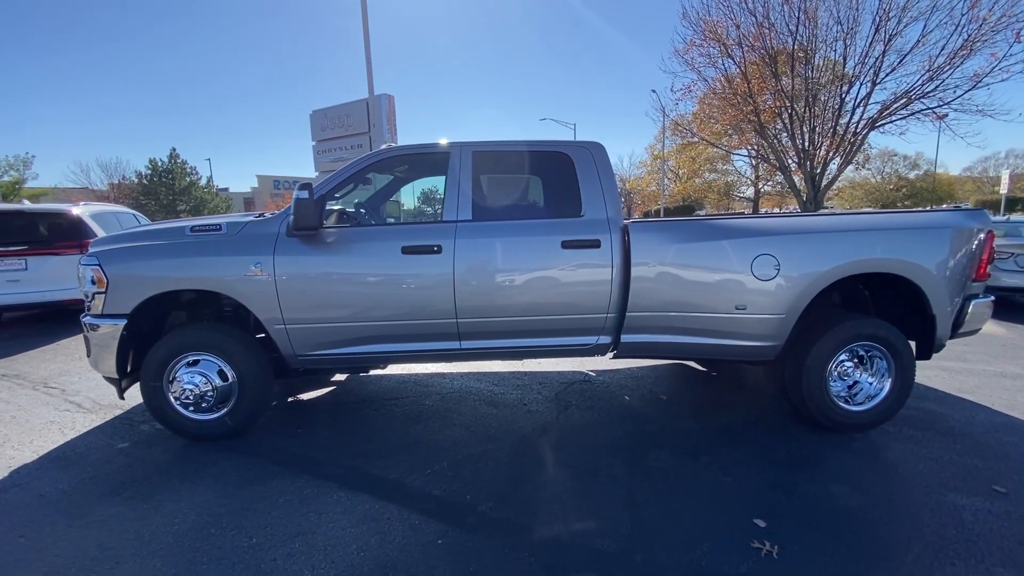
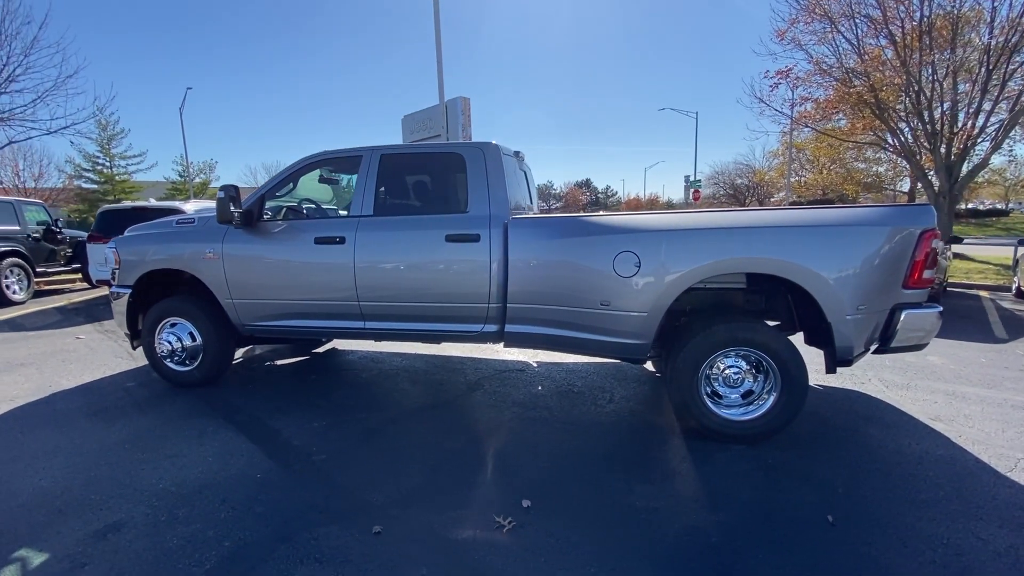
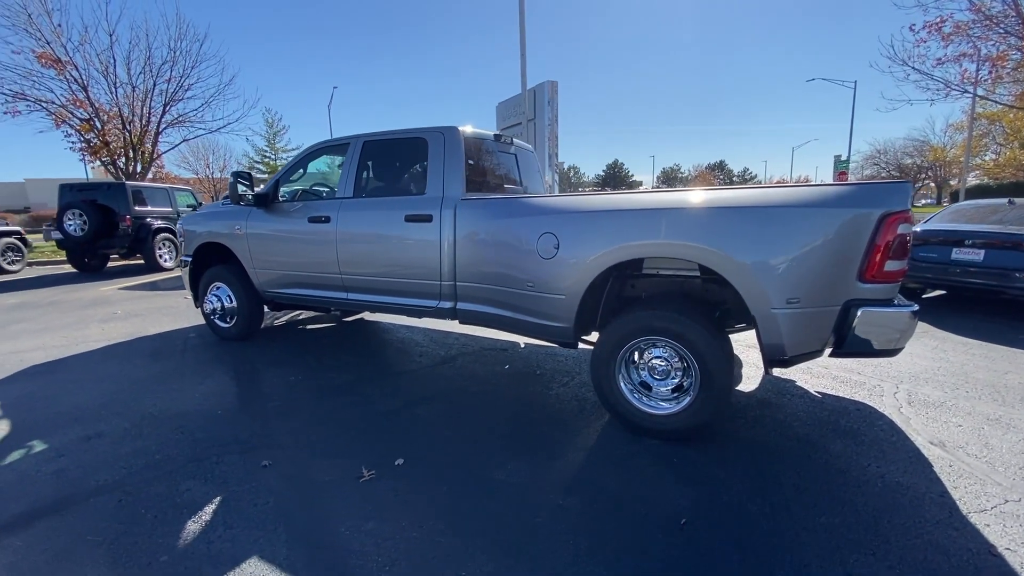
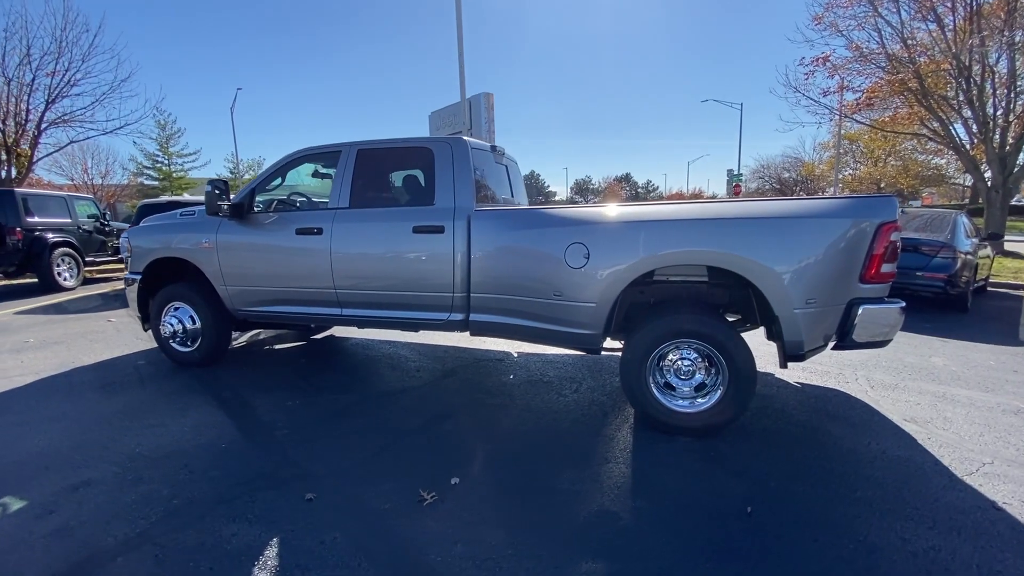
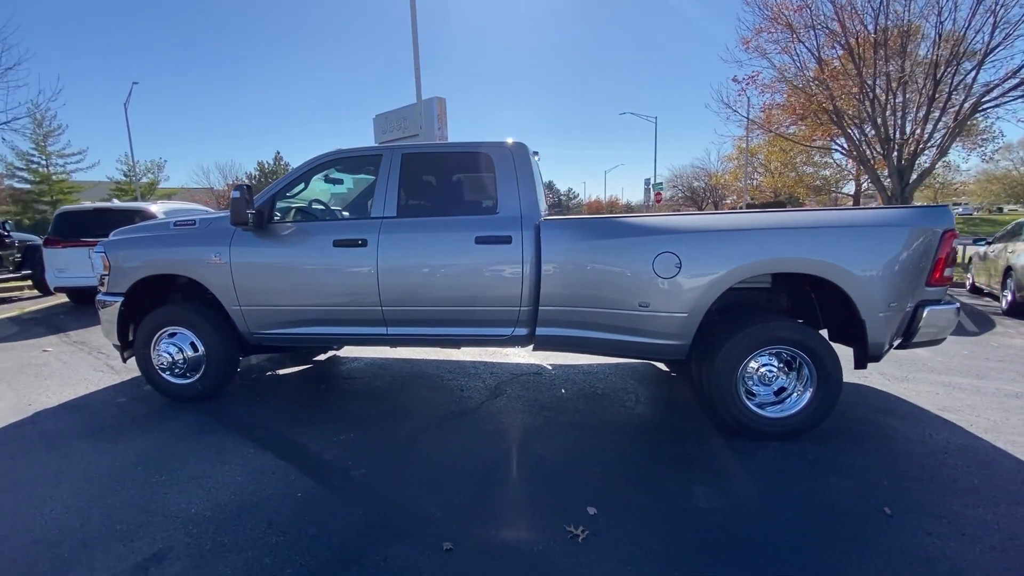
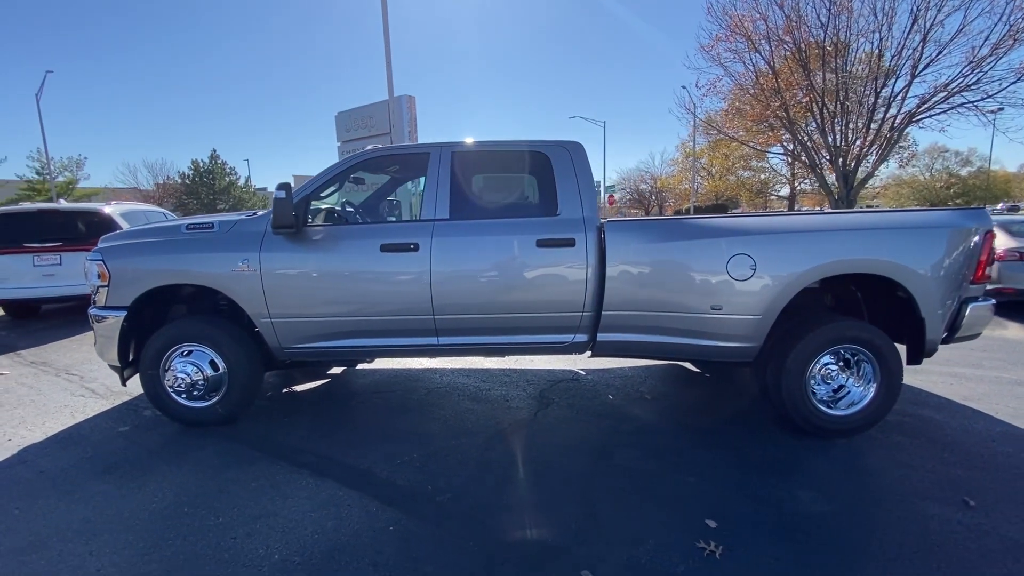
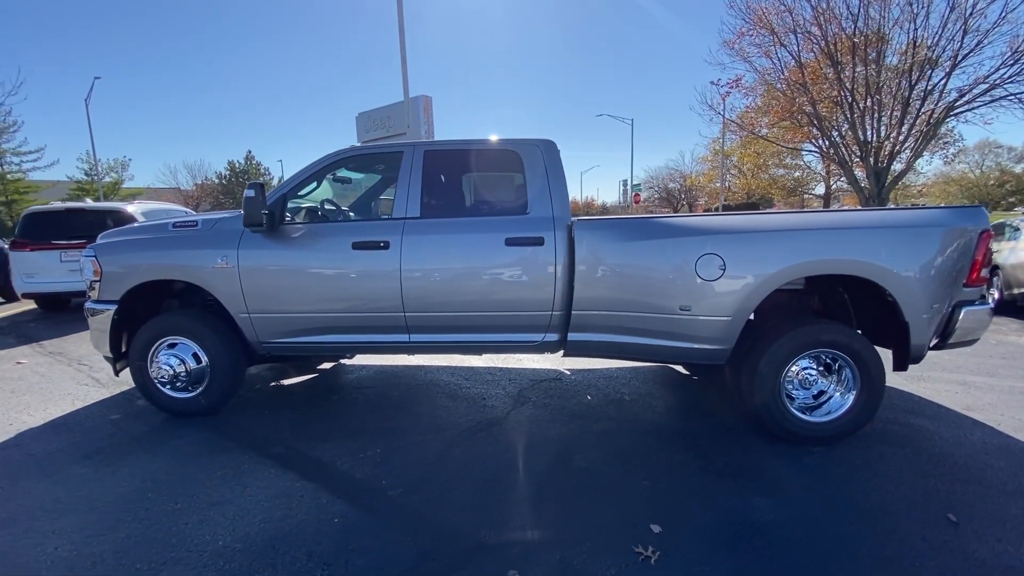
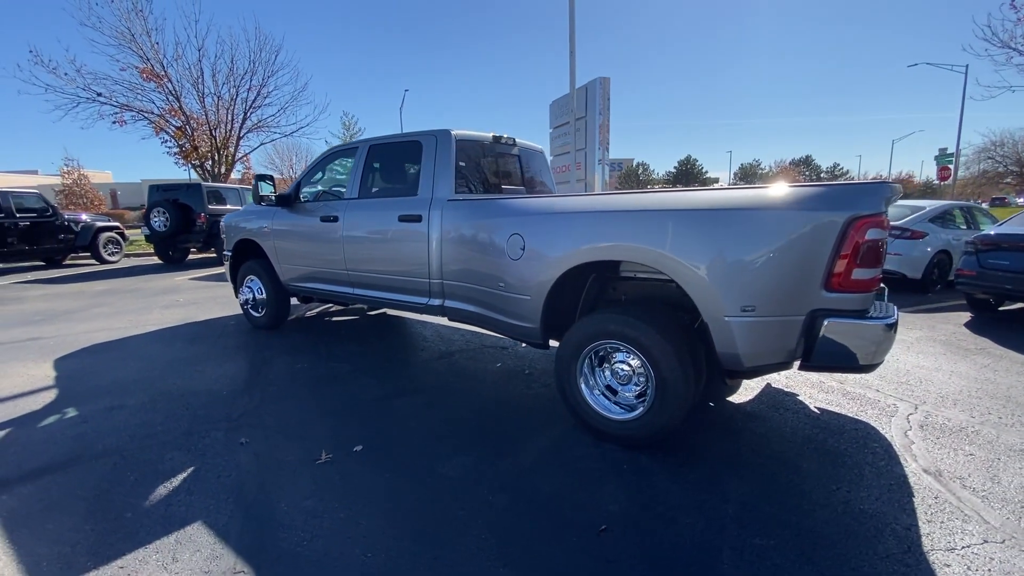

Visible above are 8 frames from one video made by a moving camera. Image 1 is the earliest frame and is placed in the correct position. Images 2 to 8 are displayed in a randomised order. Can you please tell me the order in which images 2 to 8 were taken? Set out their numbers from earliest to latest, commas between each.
6, 7, 5, 2, 4, 3, 8
